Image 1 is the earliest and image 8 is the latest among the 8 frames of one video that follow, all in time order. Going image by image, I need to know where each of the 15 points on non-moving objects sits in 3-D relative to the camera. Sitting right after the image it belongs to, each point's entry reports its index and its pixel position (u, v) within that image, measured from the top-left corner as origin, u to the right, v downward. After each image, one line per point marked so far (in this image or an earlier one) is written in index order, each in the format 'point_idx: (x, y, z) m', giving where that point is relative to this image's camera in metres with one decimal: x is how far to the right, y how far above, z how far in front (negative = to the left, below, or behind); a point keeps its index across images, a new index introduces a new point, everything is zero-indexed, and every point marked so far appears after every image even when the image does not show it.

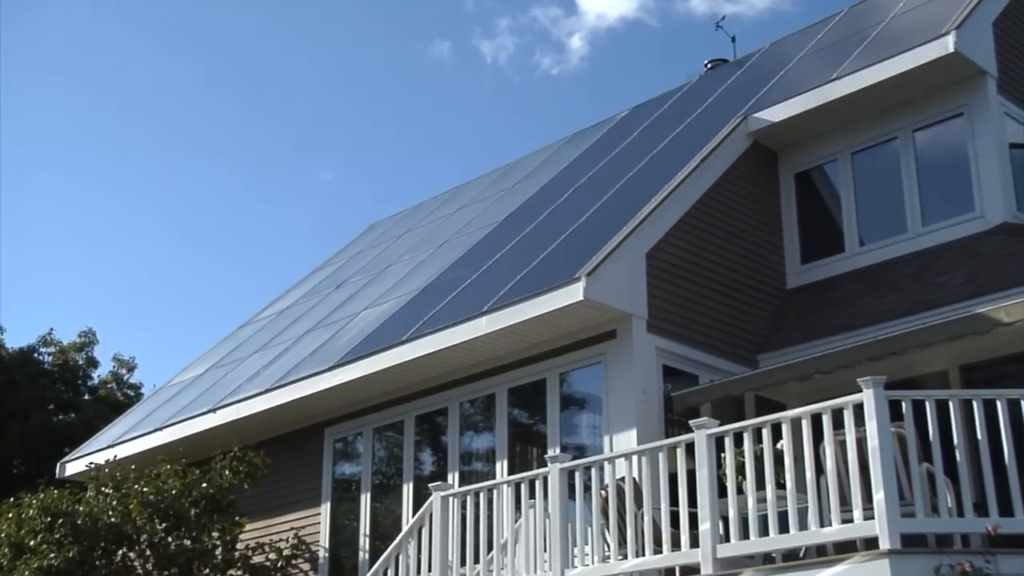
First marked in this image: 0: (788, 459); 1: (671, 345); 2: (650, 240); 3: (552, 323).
0: (+2.7, -1.7, +14.7) m
1: (+1.7, -0.6, +16.0) m
2: (+1.5, +0.5, +16.0) m
3: (+0.4, -0.4, +15.8) m
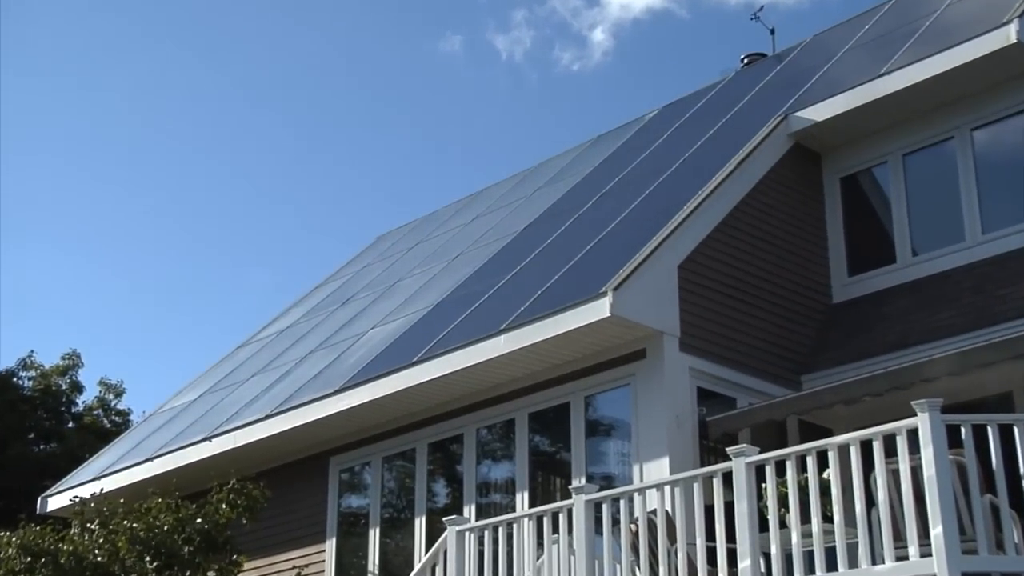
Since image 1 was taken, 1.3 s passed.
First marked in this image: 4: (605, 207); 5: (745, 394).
0: (+2.9, -1.8, +13.3) m
1: (+1.9, -0.8, +14.6) m
2: (+1.7, +0.4, +14.7) m
3: (+0.6, -0.5, +14.4) m
4: (+1.0, +0.9, +16.5) m
5: (+2.3, -1.1, +14.9) m
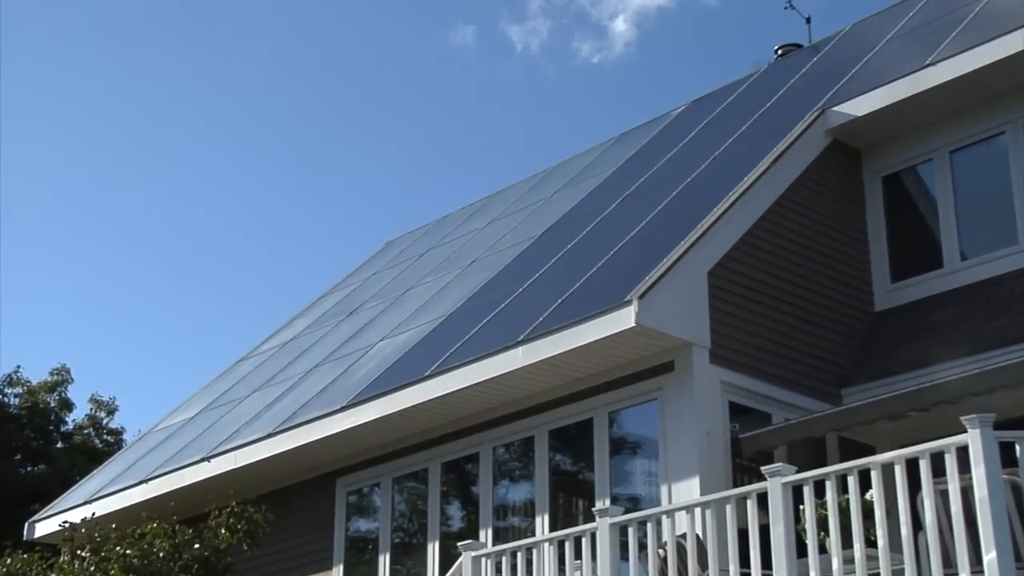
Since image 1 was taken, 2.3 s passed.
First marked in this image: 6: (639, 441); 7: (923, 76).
0: (+3.0, -1.9, +12.2) m
1: (+2.0, -0.8, +13.6) m
2: (+1.8, +0.3, +13.7) m
3: (+0.8, -0.6, +13.4) m
4: (+1.2, +0.8, +15.5) m
5: (+2.5, -1.1, +13.9) m
6: (+1.2, -1.4, +13.6) m
7: (+4.0, +2.0, +14.3) m
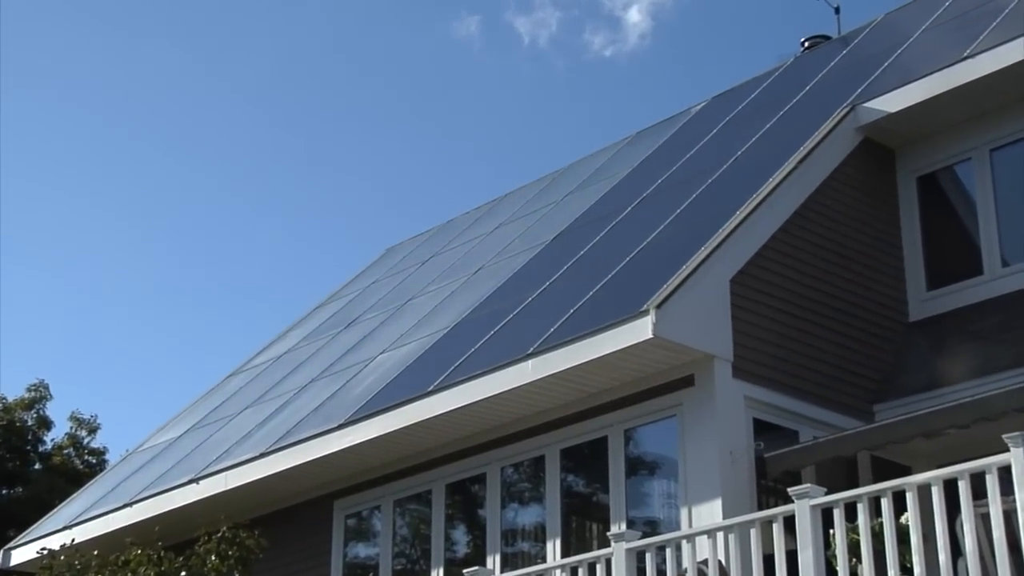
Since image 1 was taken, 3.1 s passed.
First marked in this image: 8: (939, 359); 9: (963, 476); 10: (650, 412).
0: (+3.1, -1.9, +11.3) m
1: (+2.1, -0.9, +12.7) m
2: (+1.9, +0.2, +12.7) m
3: (+0.9, -0.7, +12.5) m
4: (+1.3, +0.7, +14.6) m
5: (+2.6, -1.2, +12.9) m
6: (+1.2, -1.5, +12.7) m
7: (+4.0, +2.0, +13.4) m
8: (+3.8, -0.6, +13.2) m
9: (+3.2, -1.3, +10.7) m
10: (+1.2, -1.1, +12.8) m
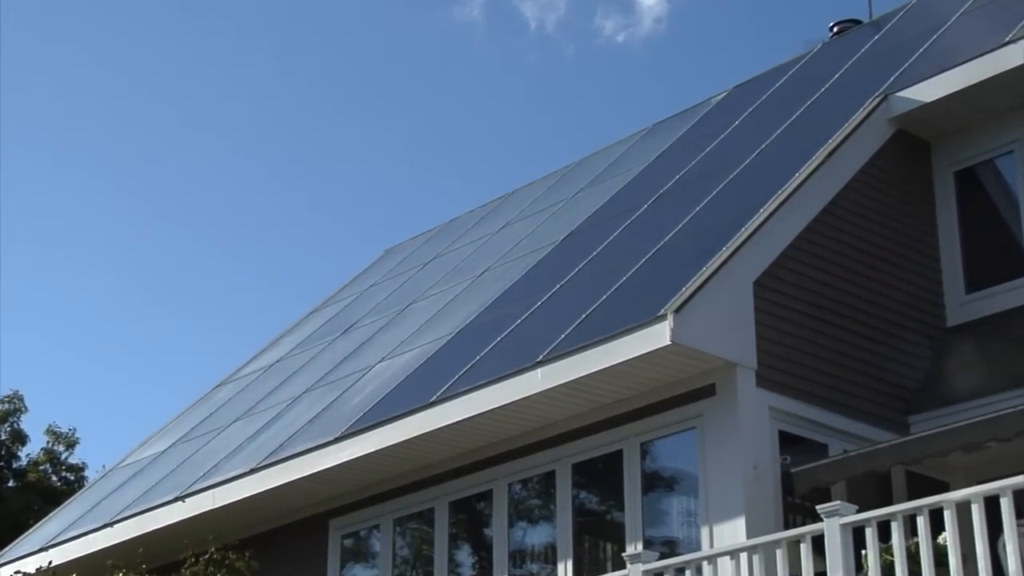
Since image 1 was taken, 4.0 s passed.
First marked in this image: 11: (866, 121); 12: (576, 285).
0: (+3.1, -2.0, +10.4) m
1: (+2.2, -0.9, +11.8) m
2: (+2.0, +0.2, +11.8) m
3: (+0.9, -0.7, +11.6) m
4: (+1.4, +0.7, +13.7) m
5: (+2.6, -1.2, +12.0) m
6: (+1.3, -1.5, +11.8) m
7: (+4.1, +2.0, +12.5) m
8: (+3.9, -0.6, +12.3) m
9: (+3.3, -1.4, +9.8) m
10: (+1.3, -1.1, +11.9) m
11: (+3.1, +1.5, +13.1) m
12: (+0.6, 0.0, +13.0) m
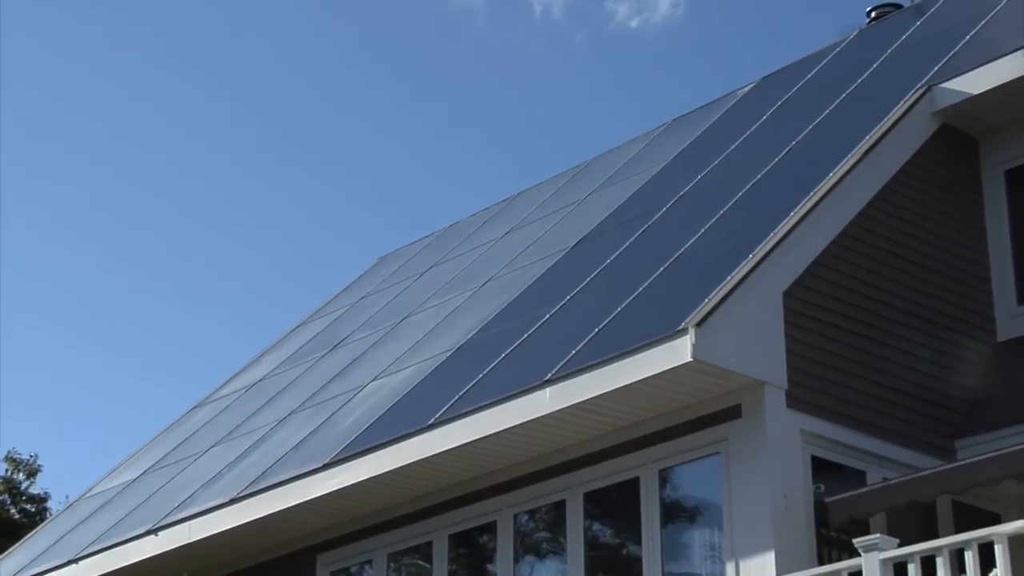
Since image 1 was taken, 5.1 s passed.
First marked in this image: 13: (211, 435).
0: (+3.2, -2.0, +9.2) m
1: (+2.2, -1.0, +10.6) m
2: (+2.0, +0.1, +10.7) m
3: (+1.0, -0.8, +10.5) m
4: (+1.4, +0.6, +12.5) m
5: (+2.7, -1.3, +10.9) m
6: (+1.3, -1.6, +10.6) m
7: (+4.1, +1.9, +11.3) m
8: (+3.9, -0.7, +11.1) m
9: (+3.3, -1.4, +8.7) m
10: (+1.3, -1.2, +10.8) m
11: (+3.2, +1.4, +12.0) m
12: (+0.6, -0.1, +11.9) m
13: (-2.8, -1.4, +14.5) m
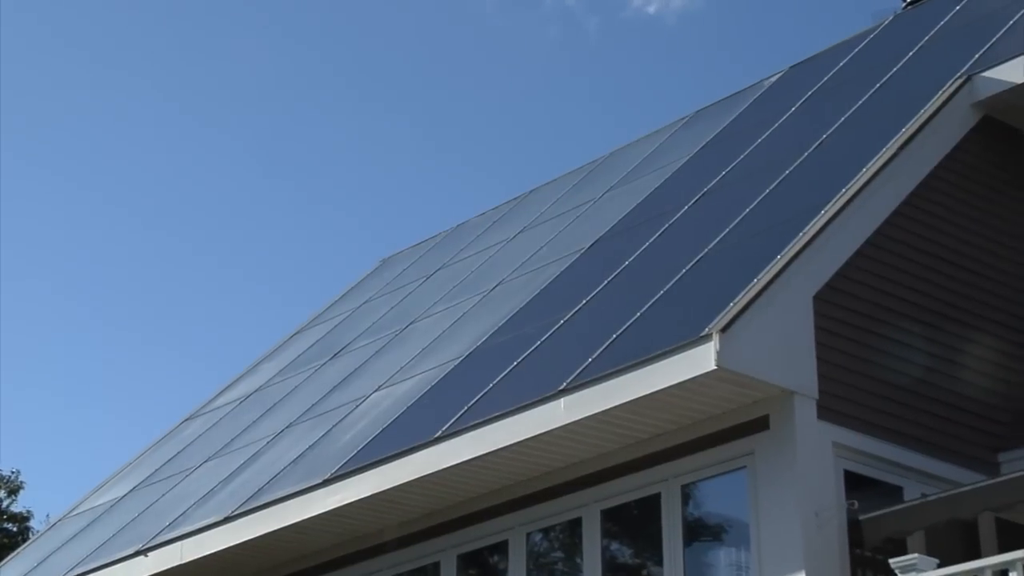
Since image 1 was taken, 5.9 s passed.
0: (+3.2, -2.0, +8.5) m
1: (+2.3, -1.0, +9.9) m
2: (+2.1, +0.1, +10.0) m
3: (+1.0, -0.8, +9.8) m
4: (+1.5, +0.6, +11.8) m
5: (+2.8, -1.3, +10.2) m
6: (+1.4, -1.6, +9.9) m
7: (+4.2, +1.9, +10.6) m
8: (+4.0, -0.7, +10.4) m
9: (+3.4, -1.5, +7.9) m
10: (+1.4, -1.2, +10.1) m
11: (+3.3, +1.4, +11.3) m
12: (+0.7, -0.1, +11.2) m
13: (-2.7, -1.4, +13.8) m
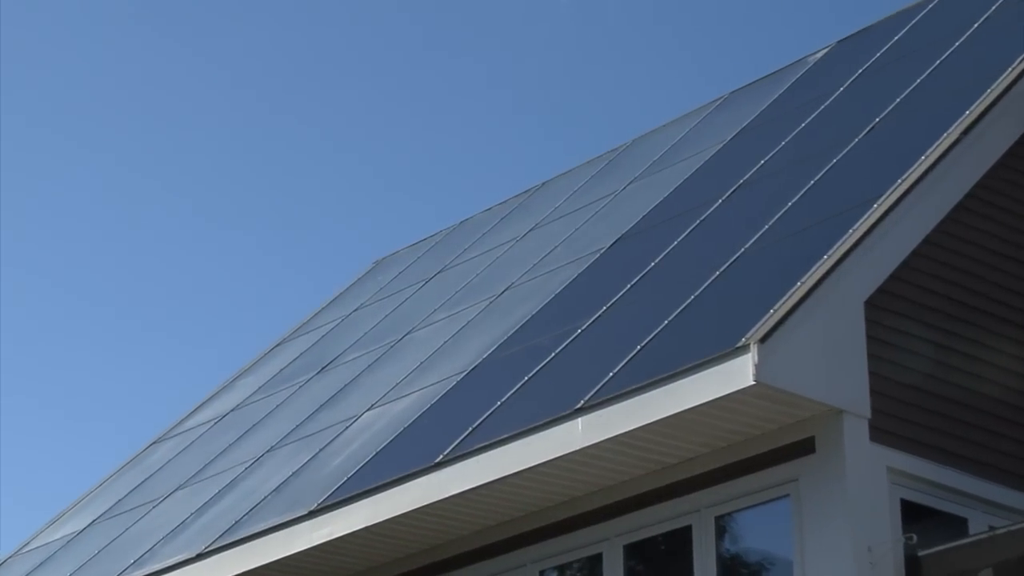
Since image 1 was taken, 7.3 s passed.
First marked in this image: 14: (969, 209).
0: (+3.3, -2.1, +7.2) m
1: (+2.4, -1.1, +8.6) m
2: (+2.1, 0.0, +8.7) m
3: (+1.1, -0.8, +8.5) m
4: (+1.6, +0.6, +10.6) m
5: (+2.8, -1.4, +8.9) m
6: (+1.5, -1.6, +8.7) m
7: (+4.3, +1.8, +9.3) m
8: (+4.1, -0.8, +9.1) m
9: (+3.4, -1.5, +6.6) m
10: (+1.4, -1.2, +8.8) m
11: (+3.3, +1.4, +10.0) m
12: (+0.8, -0.1, +9.9) m
13: (-2.6, -1.5, +12.6) m
14: (+3.0, +0.5, +9.5) m
